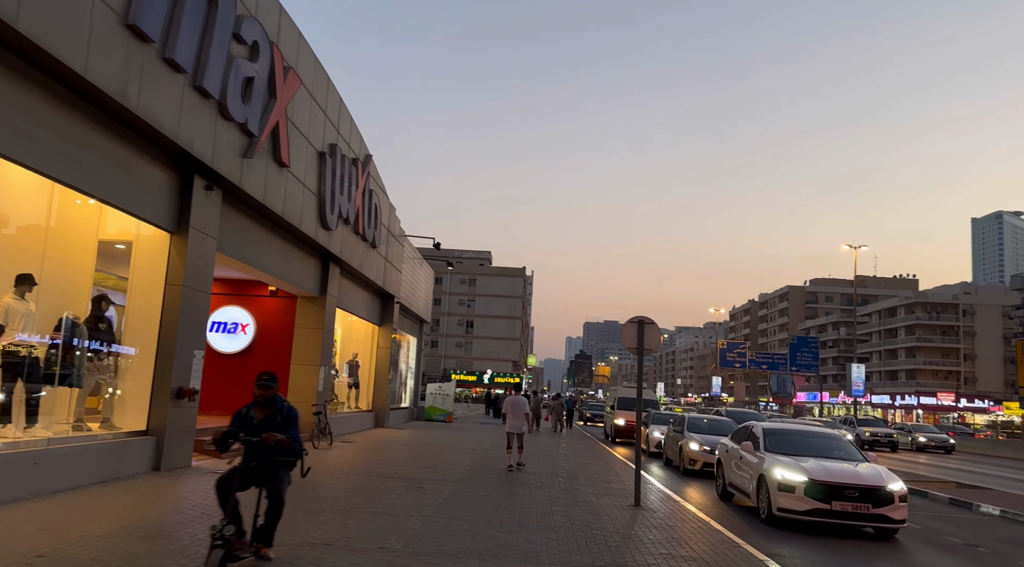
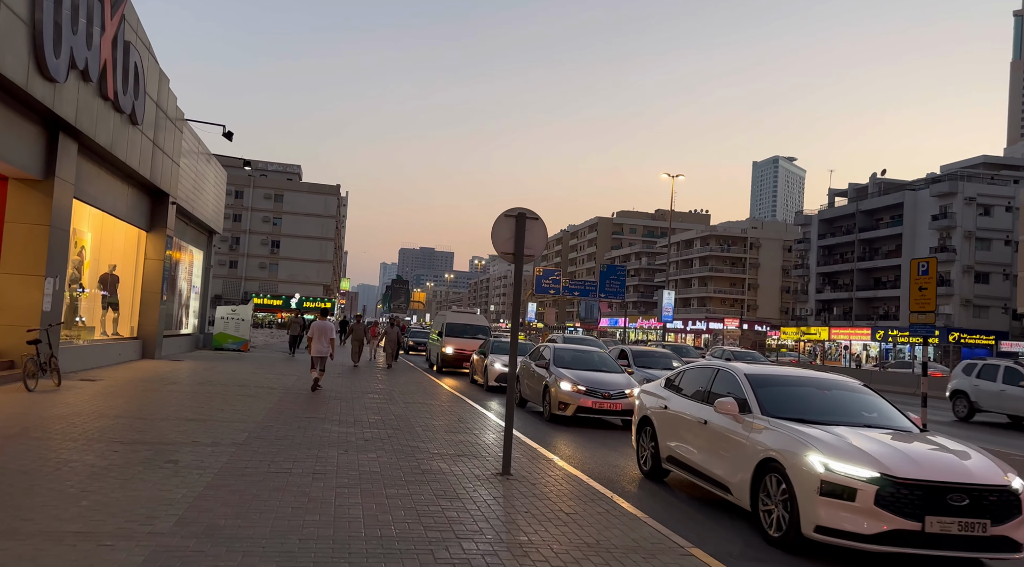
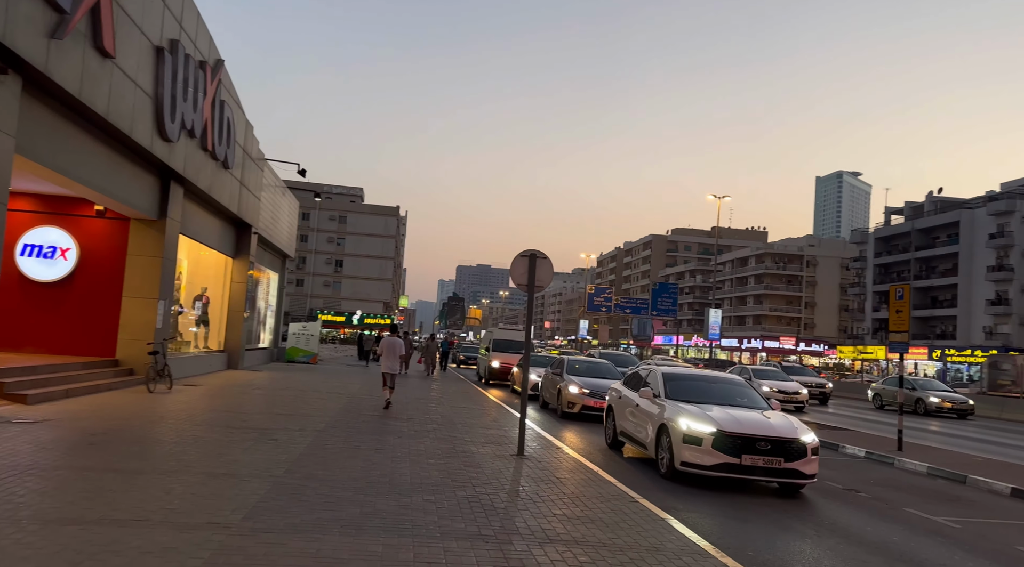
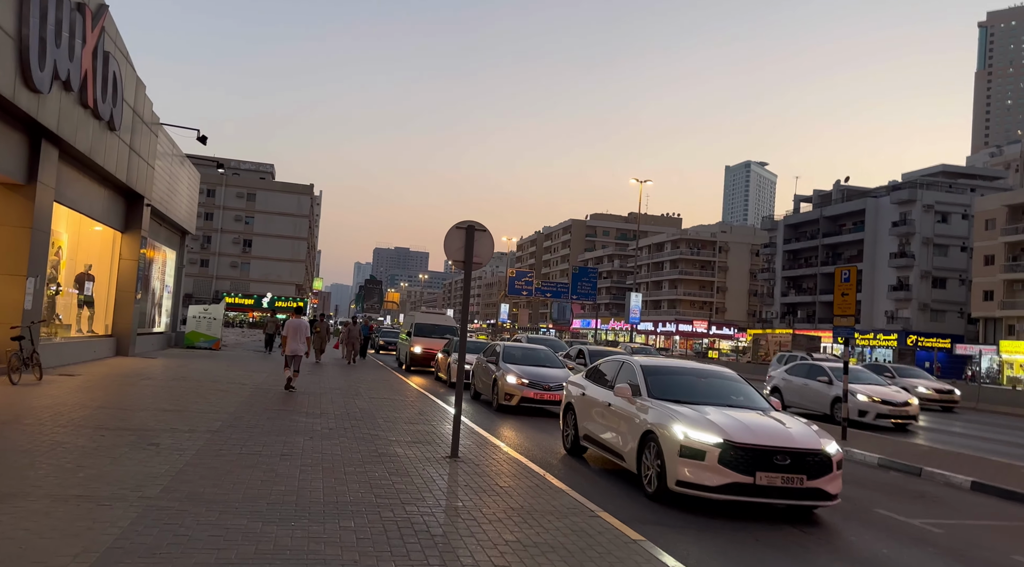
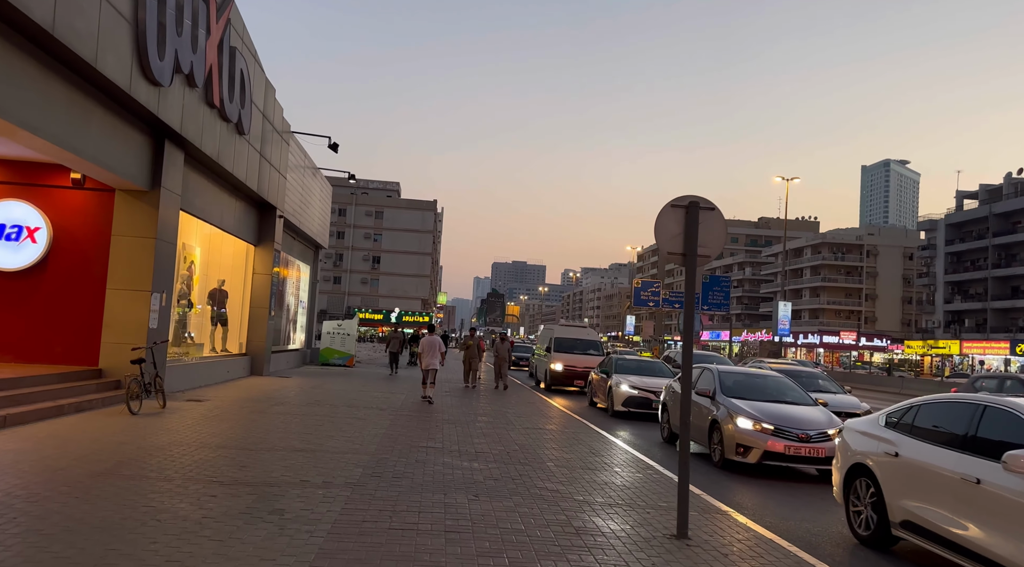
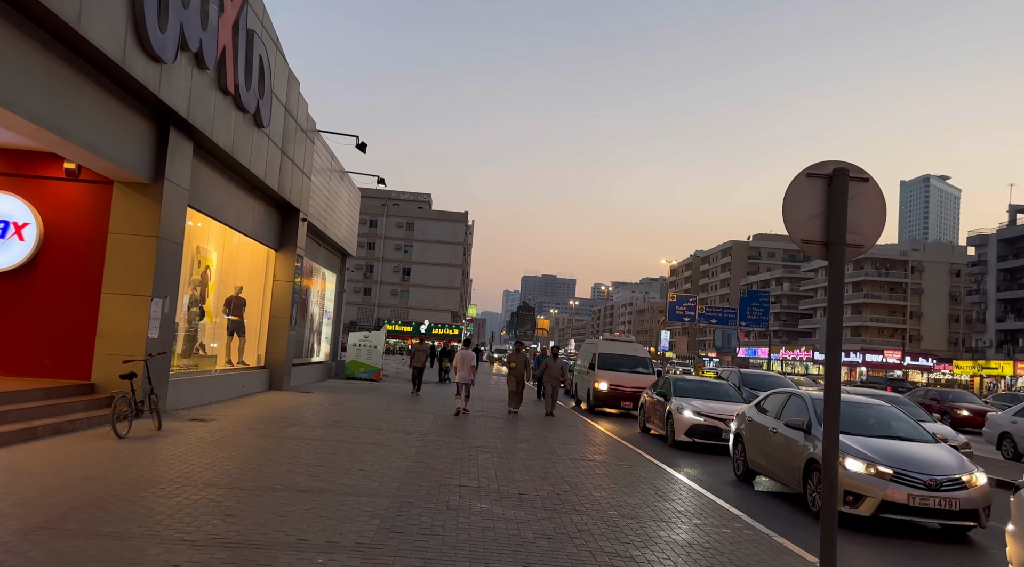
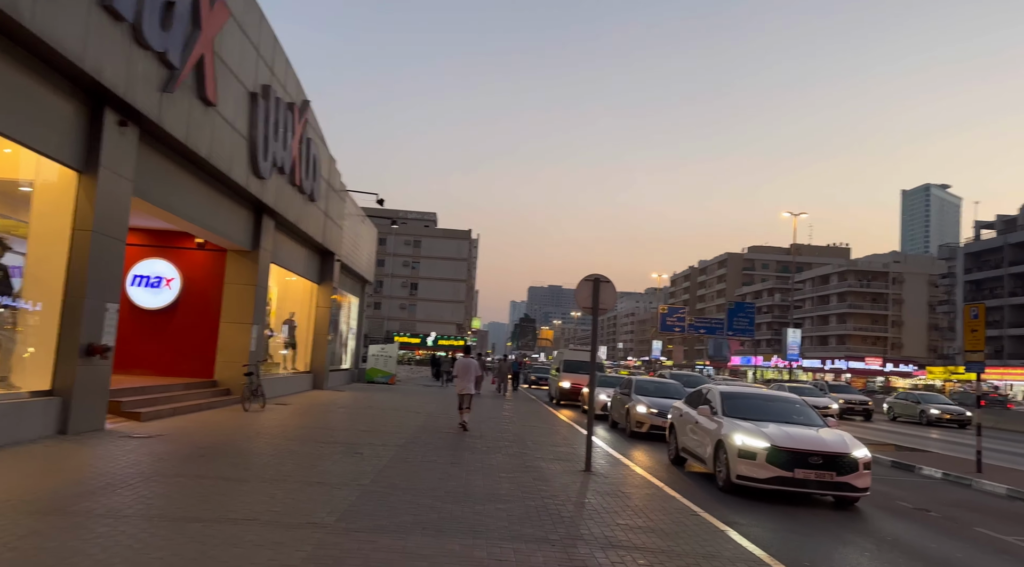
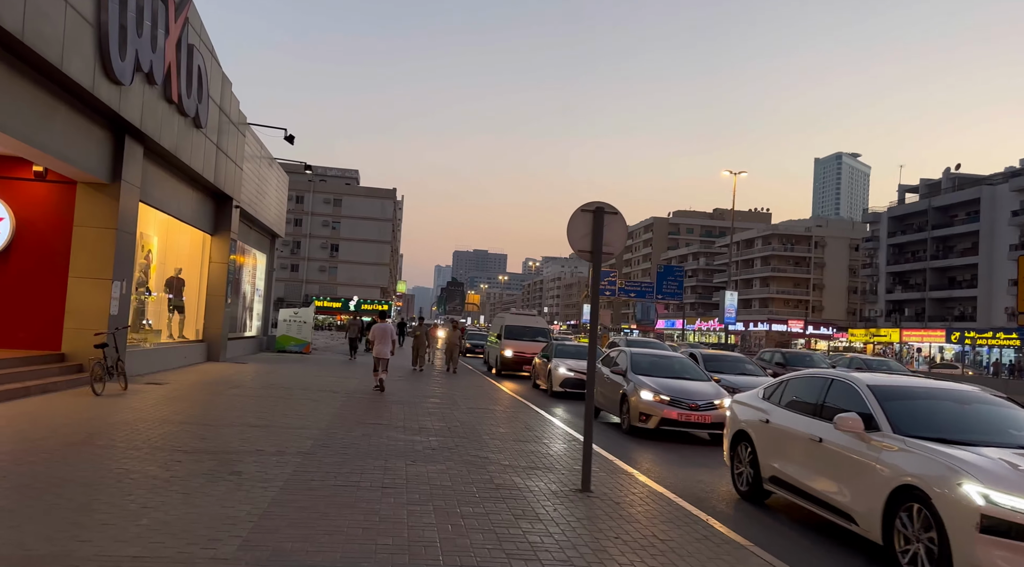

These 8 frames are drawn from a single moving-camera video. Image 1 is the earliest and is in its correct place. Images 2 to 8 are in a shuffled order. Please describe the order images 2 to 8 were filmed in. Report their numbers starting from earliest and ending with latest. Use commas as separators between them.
7, 3, 4, 2, 8, 5, 6
